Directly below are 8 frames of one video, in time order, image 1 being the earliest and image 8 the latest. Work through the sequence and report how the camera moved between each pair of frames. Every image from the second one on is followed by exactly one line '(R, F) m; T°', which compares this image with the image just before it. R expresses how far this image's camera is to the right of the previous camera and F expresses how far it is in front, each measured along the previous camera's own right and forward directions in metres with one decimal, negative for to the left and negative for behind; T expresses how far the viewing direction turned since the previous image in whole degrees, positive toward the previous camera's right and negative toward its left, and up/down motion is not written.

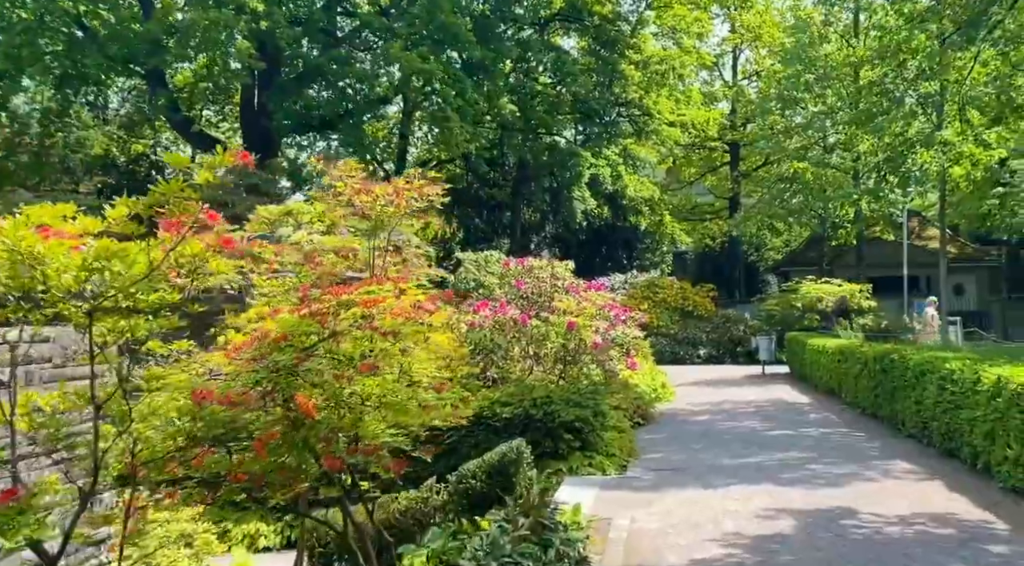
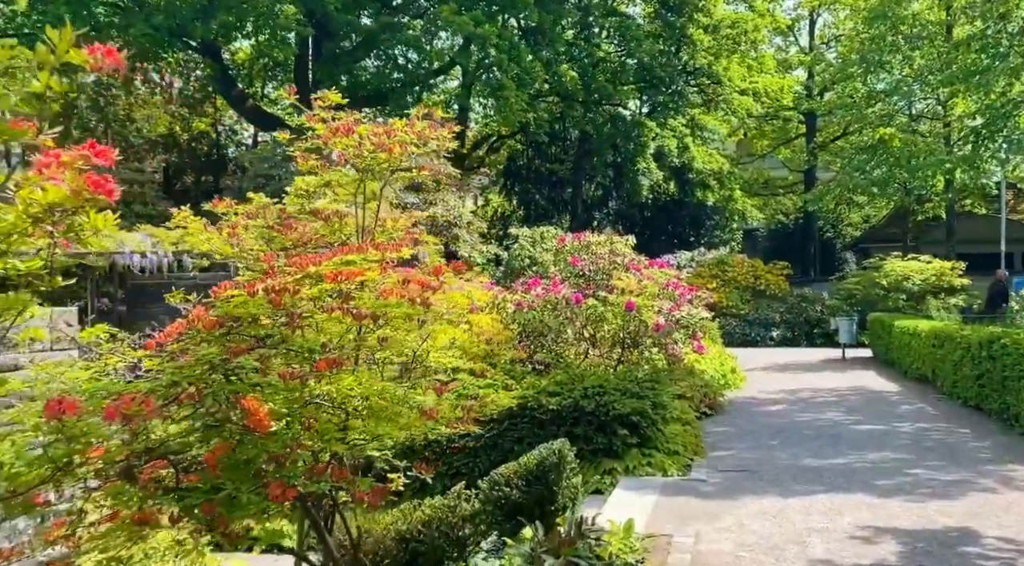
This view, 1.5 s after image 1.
(+0.1, +1.0) m; -4°
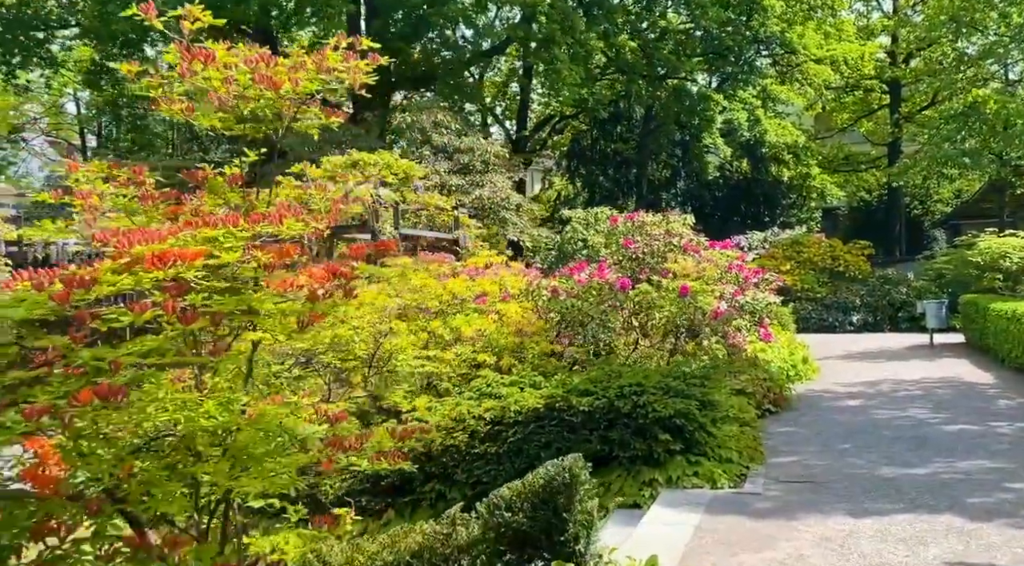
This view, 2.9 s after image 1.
(+0.4, +0.9) m; -5°
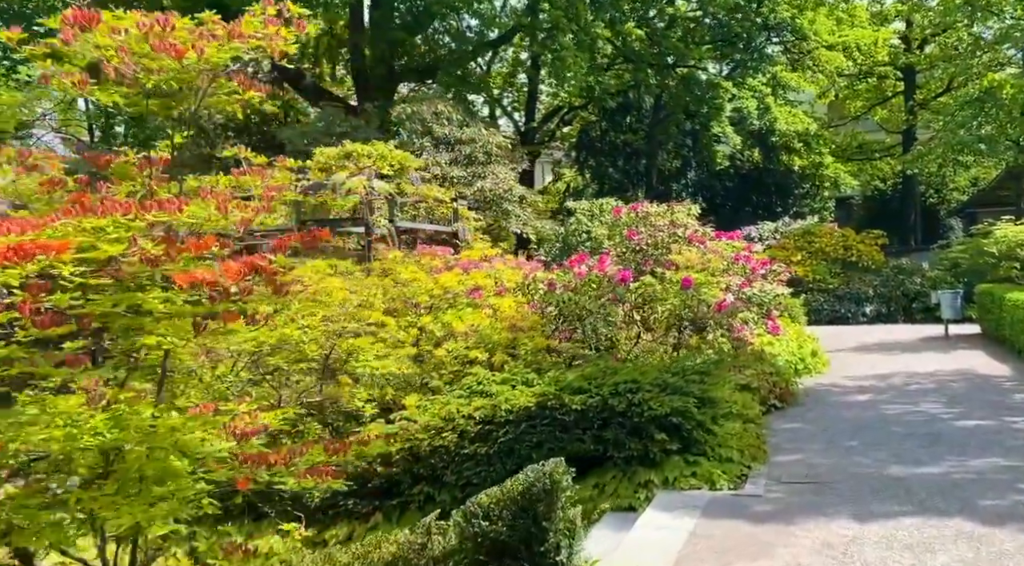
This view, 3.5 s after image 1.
(+0.2, +0.3) m; -1°
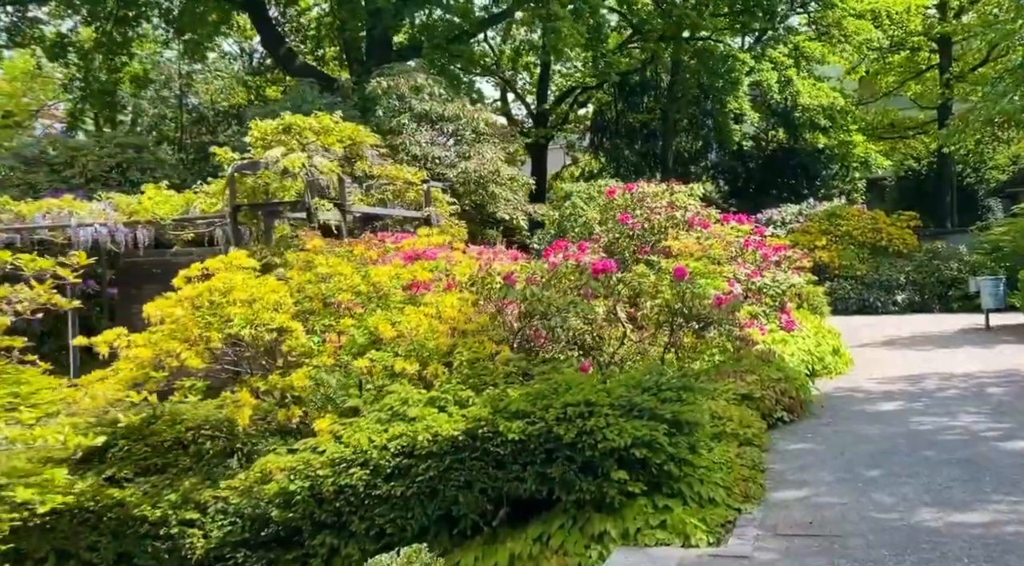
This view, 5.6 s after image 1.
(+0.5, +1.3) m; -2°
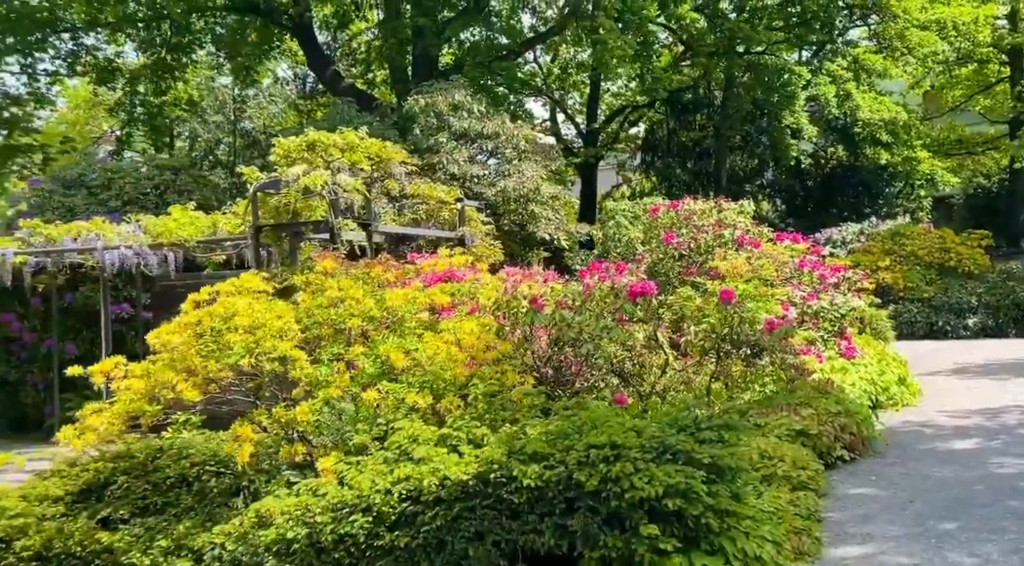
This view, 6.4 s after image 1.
(+0.2, +0.5) m; -3°
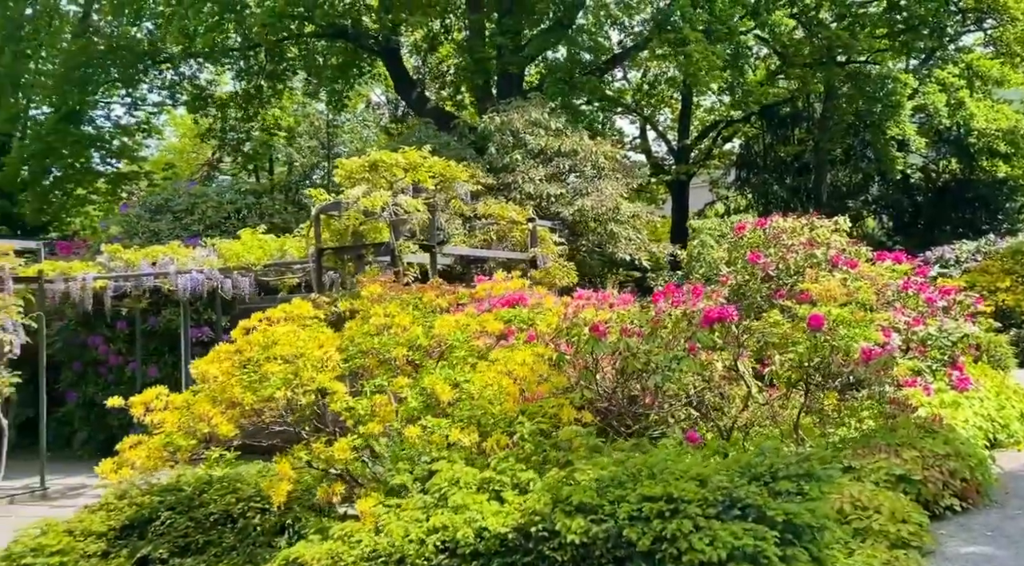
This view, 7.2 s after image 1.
(+0.2, +0.5) m; -6°
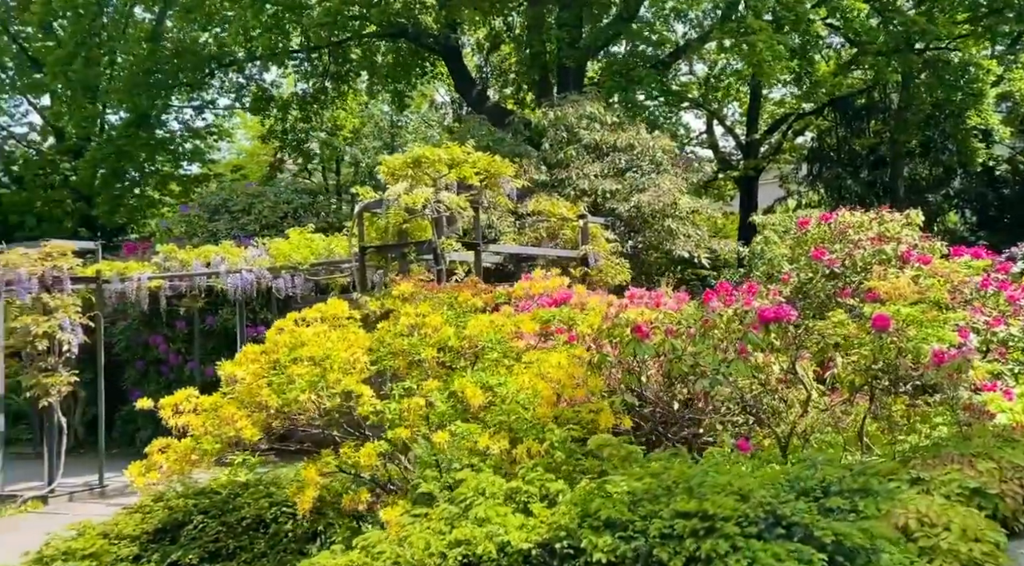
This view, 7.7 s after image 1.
(+0.2, +0.3) m; -4°
